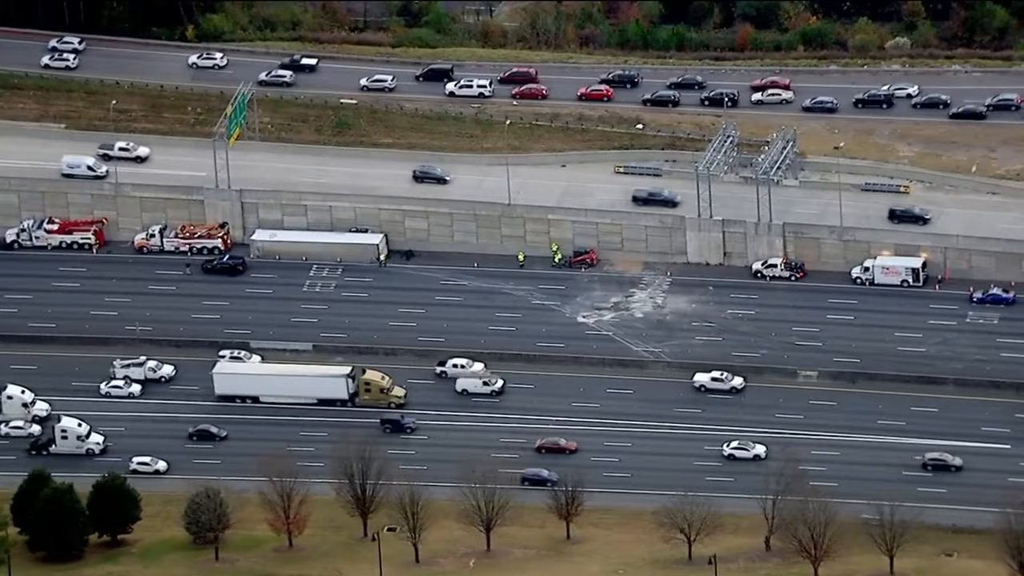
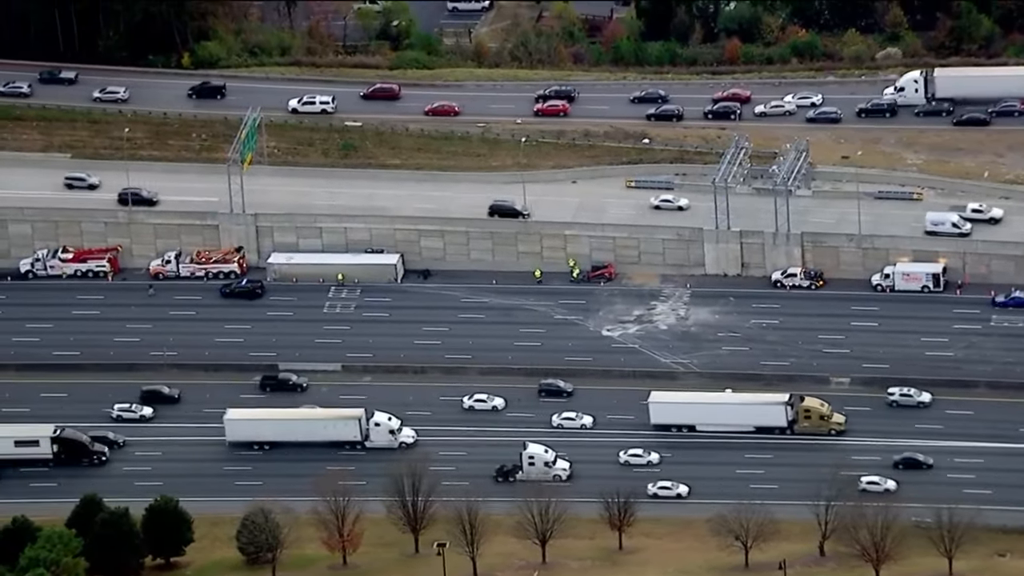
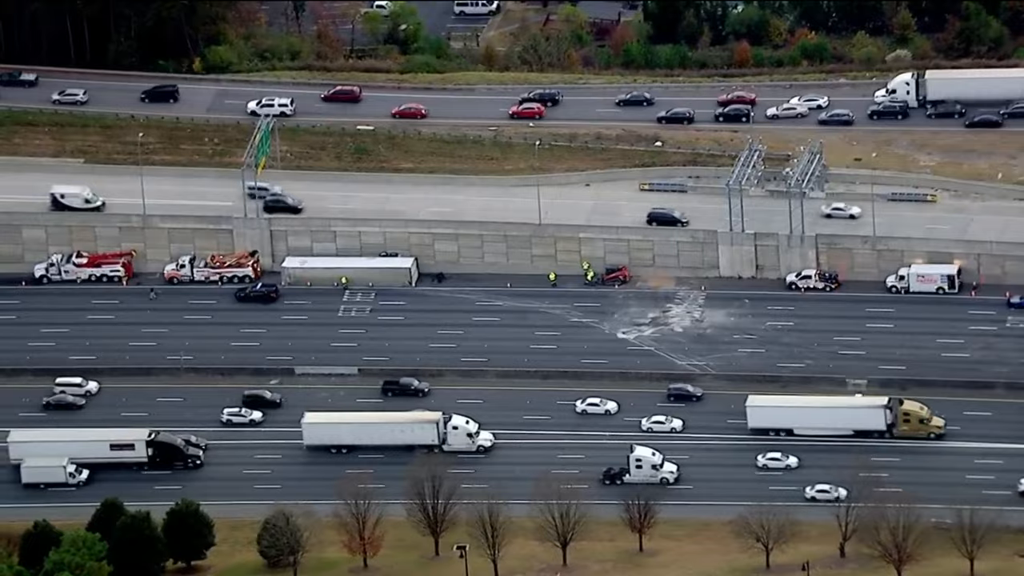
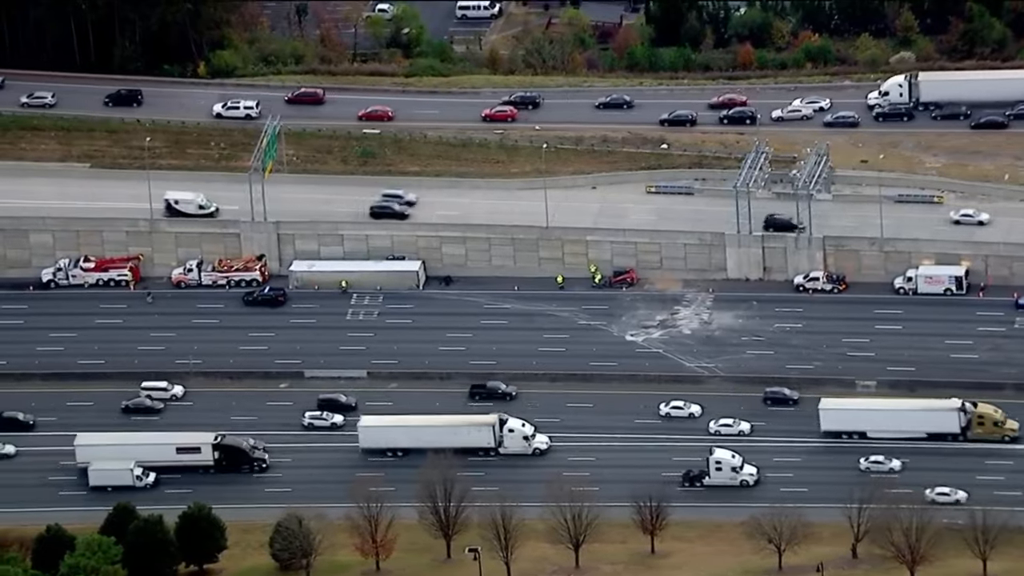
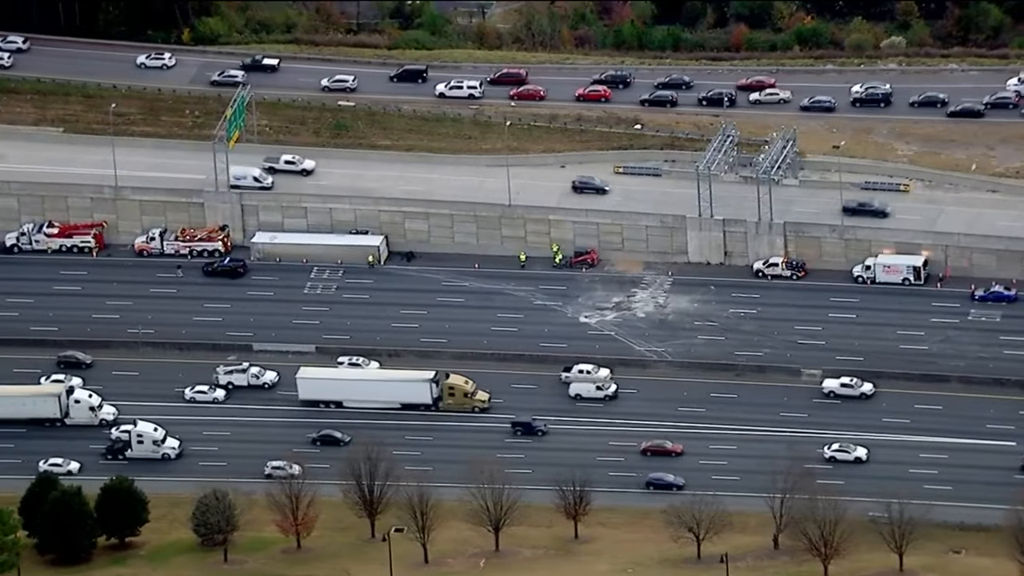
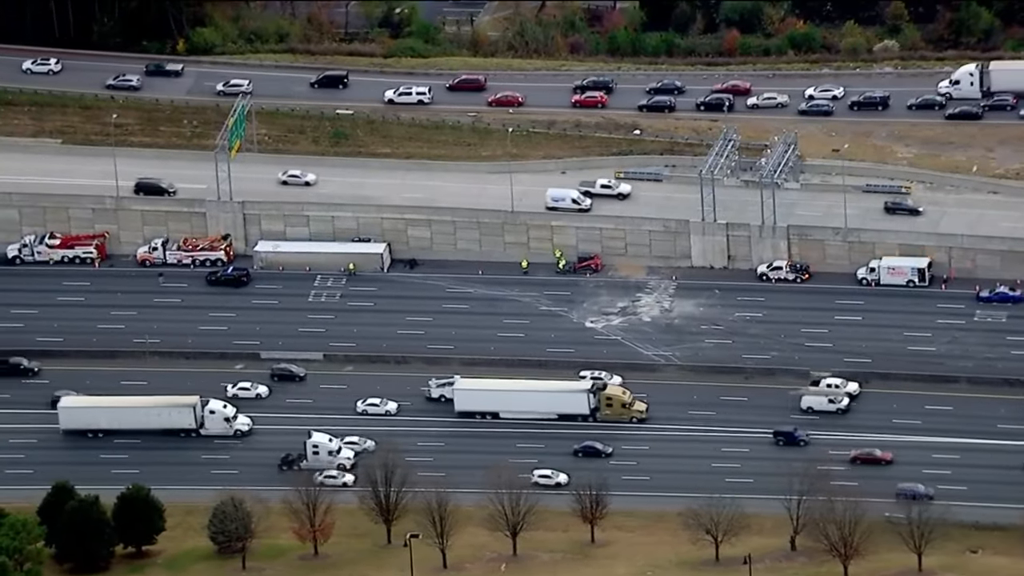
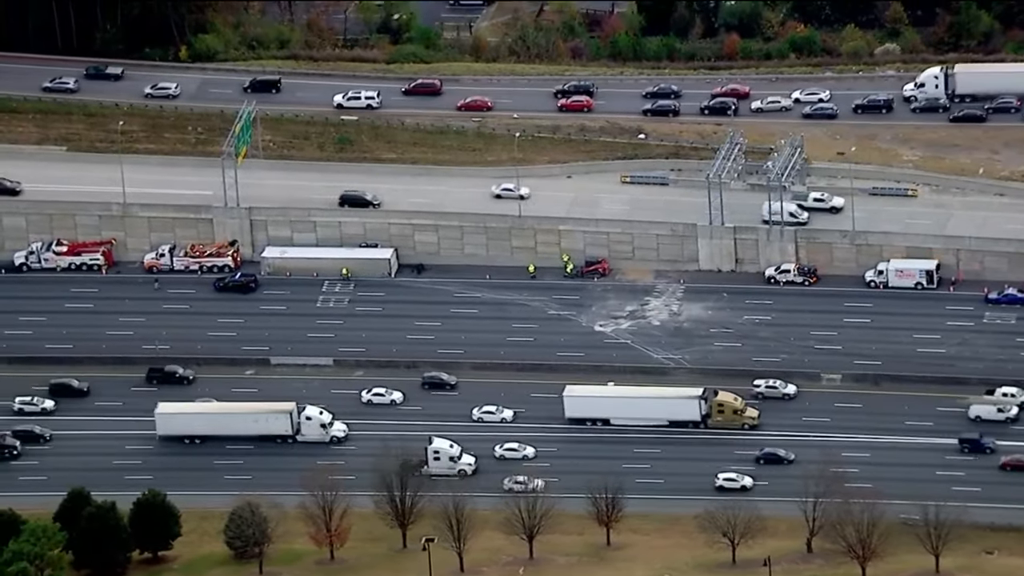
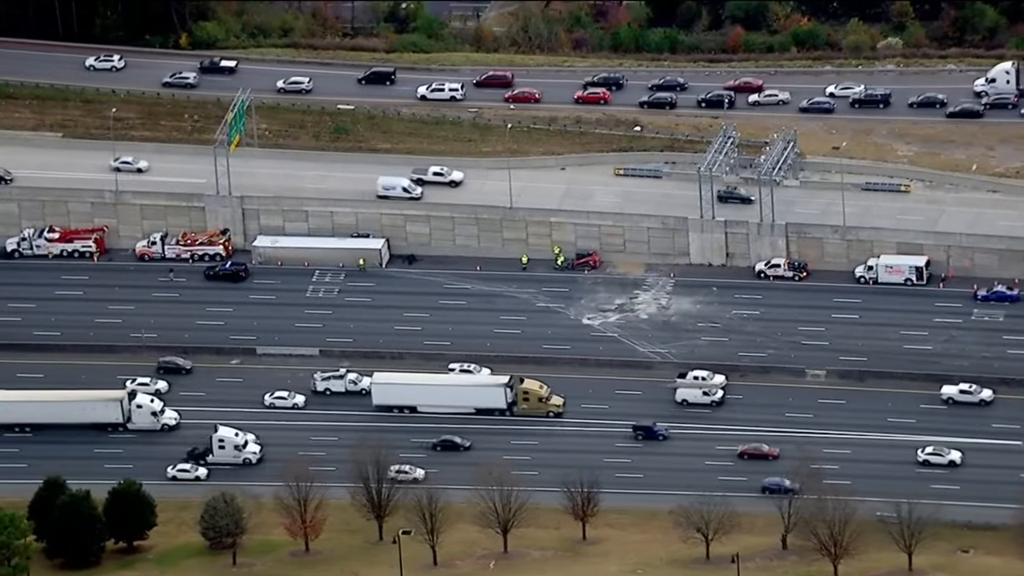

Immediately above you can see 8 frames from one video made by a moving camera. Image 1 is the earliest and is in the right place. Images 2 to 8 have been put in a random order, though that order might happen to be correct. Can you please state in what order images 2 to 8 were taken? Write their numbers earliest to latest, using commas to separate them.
5, 8, 6, 7, 2, 3, 4
